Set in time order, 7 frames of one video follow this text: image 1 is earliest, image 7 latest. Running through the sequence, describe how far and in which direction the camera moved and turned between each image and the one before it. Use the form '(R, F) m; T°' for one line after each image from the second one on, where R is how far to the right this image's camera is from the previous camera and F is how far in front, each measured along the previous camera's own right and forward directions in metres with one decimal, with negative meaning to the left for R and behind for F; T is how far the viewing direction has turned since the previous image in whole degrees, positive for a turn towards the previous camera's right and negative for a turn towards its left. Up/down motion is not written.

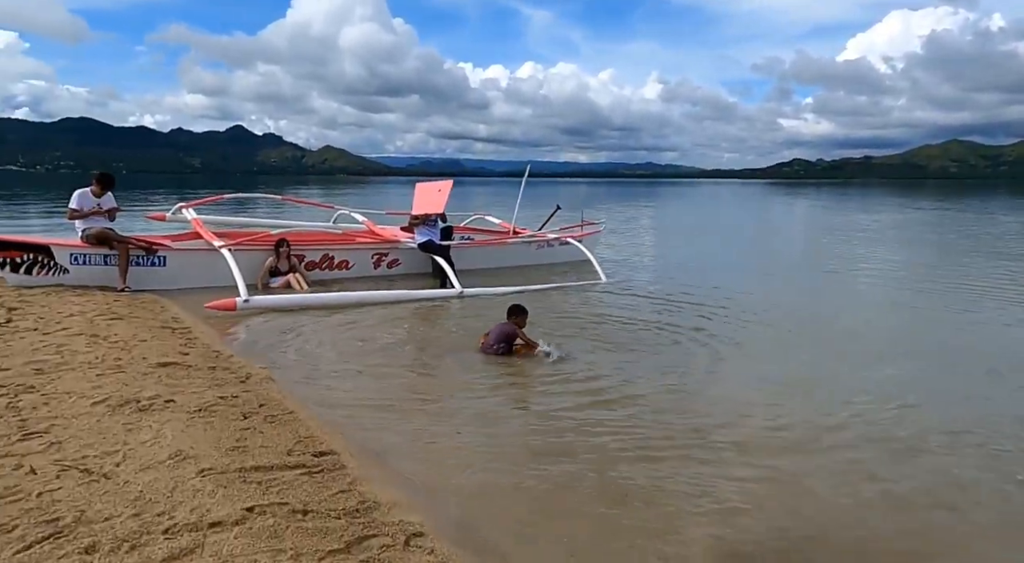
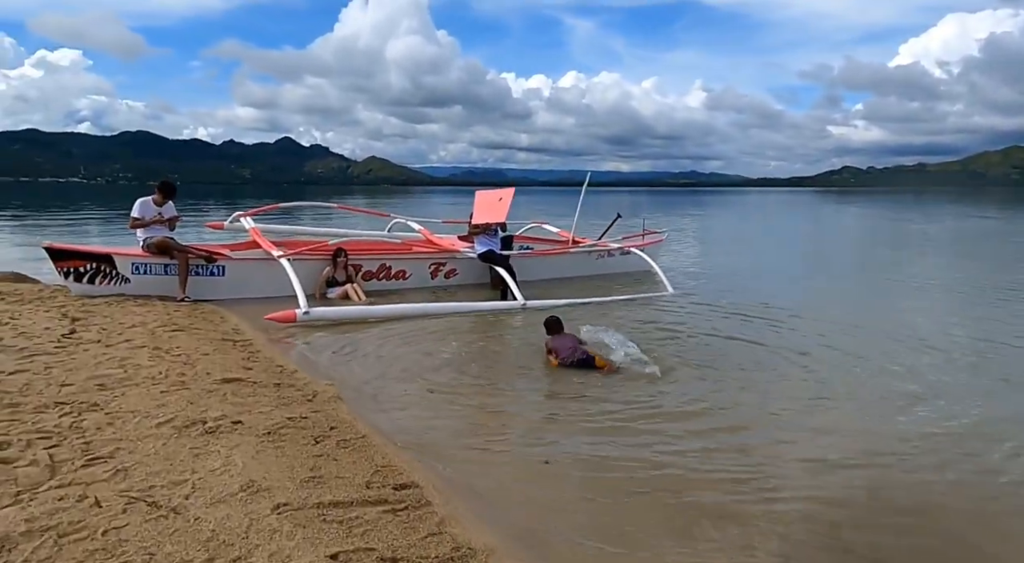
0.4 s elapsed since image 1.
(-0.3, +0.4) m; -3°
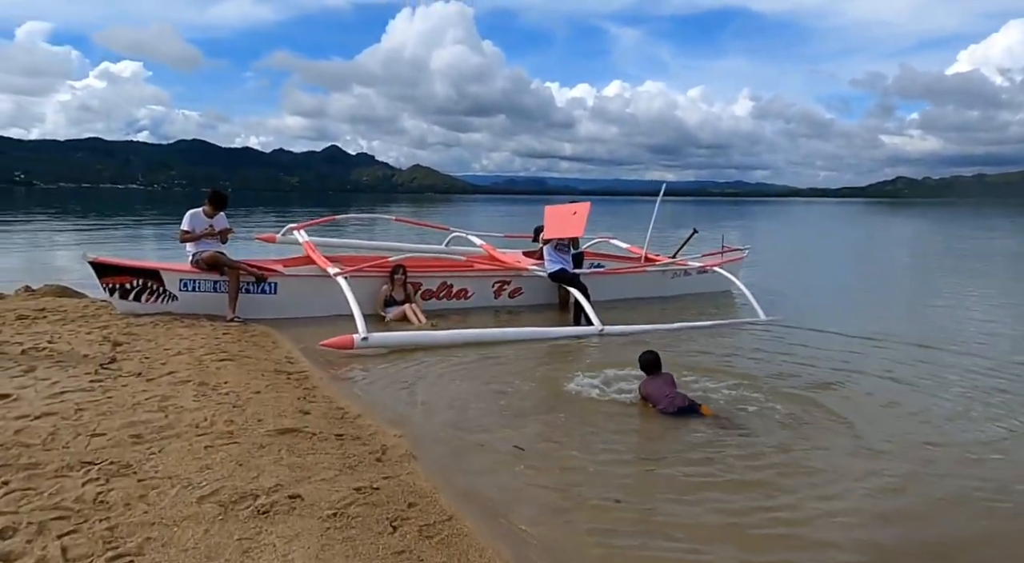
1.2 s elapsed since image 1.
(-0.4, +0.8) m; -3°
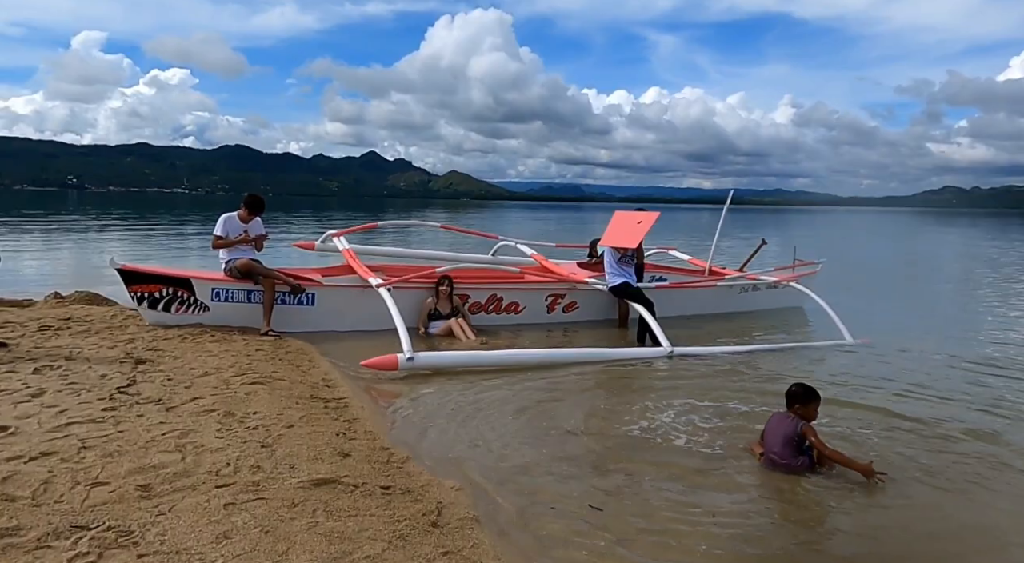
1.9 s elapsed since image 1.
(-0.3, +0.7) m; -3°
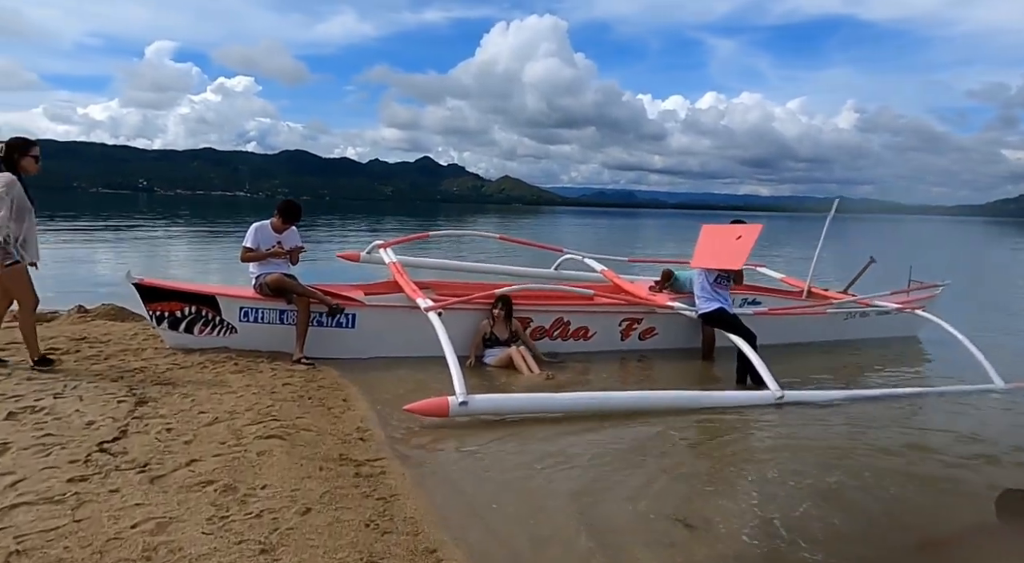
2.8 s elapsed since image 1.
(-0.2, +1.1) m; -4°
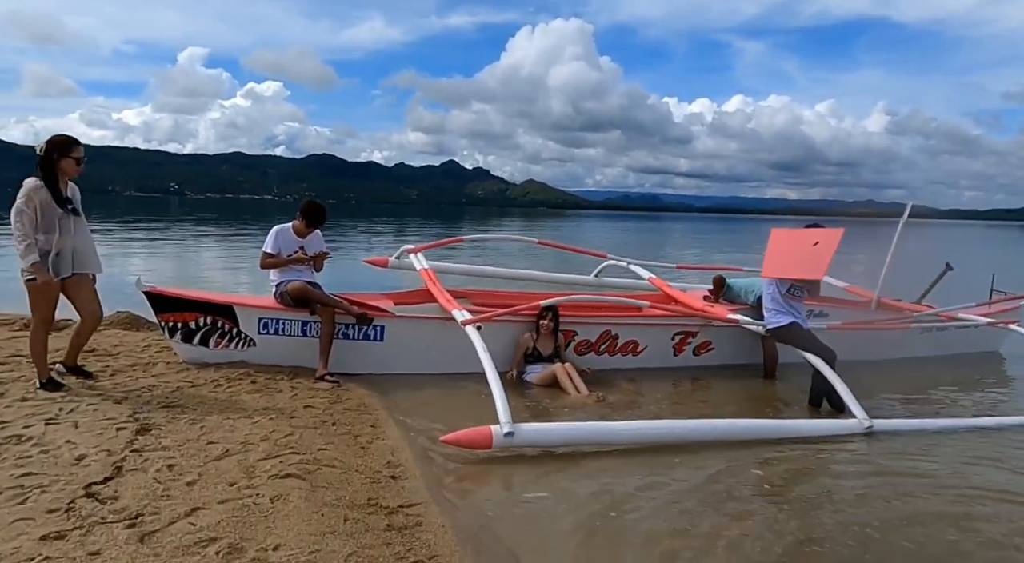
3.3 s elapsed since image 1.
(-0.2, +0.6) m; -2°
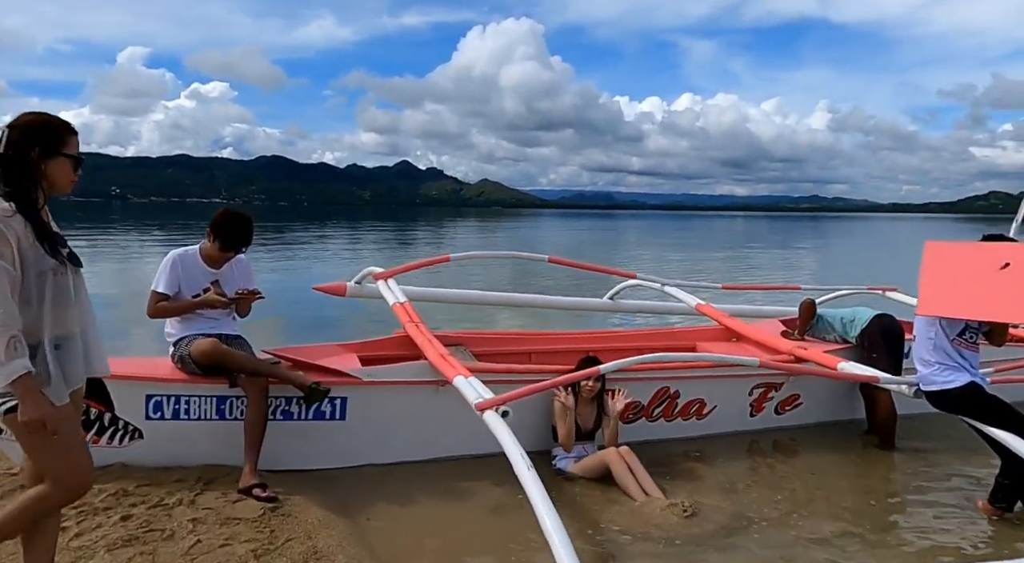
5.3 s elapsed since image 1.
(-0.4, +2.0) m; +4°
